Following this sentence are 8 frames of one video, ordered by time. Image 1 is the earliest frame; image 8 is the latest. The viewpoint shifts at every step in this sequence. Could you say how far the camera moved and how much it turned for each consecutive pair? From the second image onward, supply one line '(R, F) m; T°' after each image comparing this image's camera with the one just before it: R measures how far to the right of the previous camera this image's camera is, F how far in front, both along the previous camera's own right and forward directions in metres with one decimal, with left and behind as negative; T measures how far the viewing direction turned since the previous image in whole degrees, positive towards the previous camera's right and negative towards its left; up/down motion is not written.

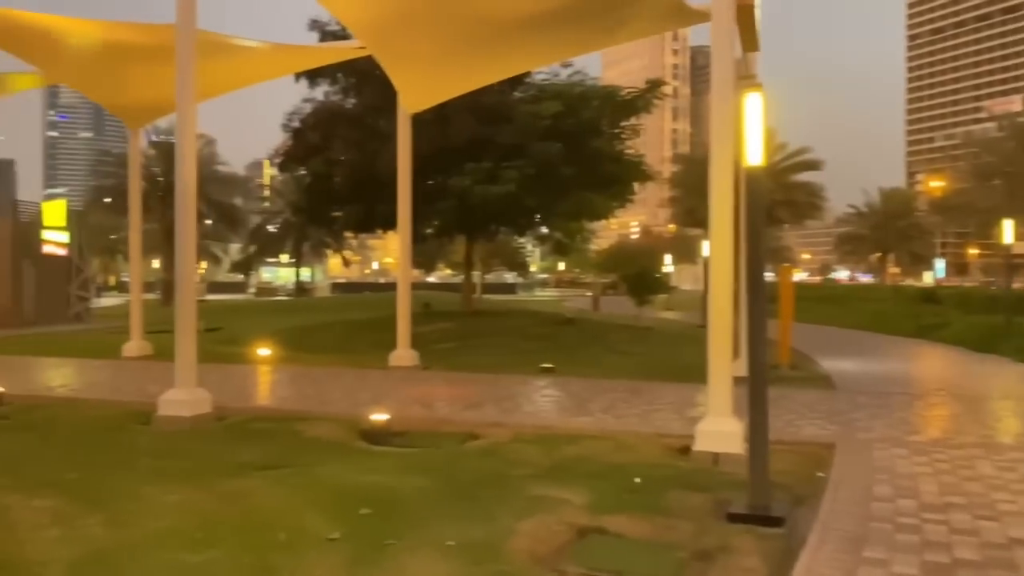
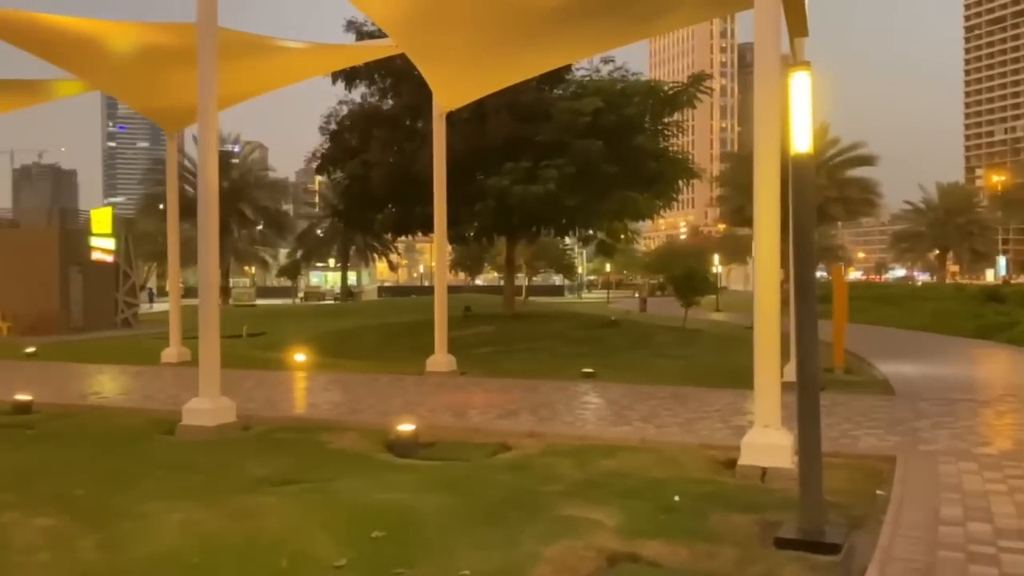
(+0.2, +0.6) m; -3°
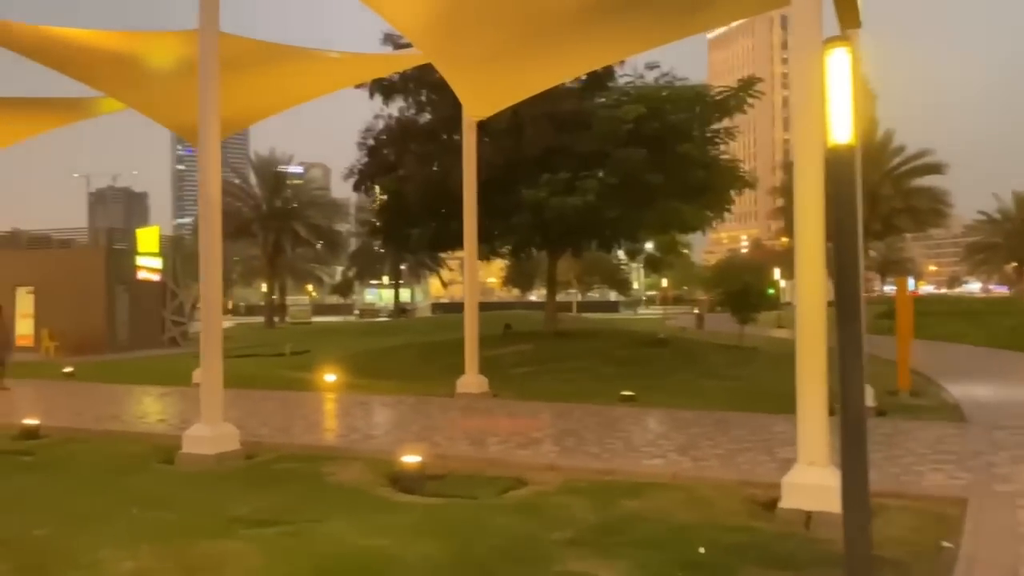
(+0.5, +0.9) m; -4°
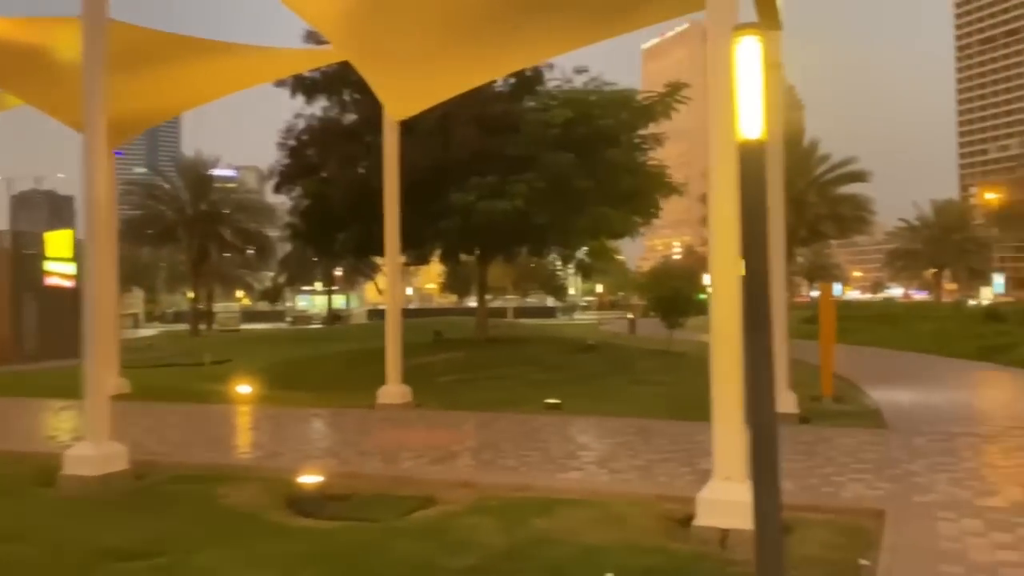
(+0.3, +0.5) m; +4°
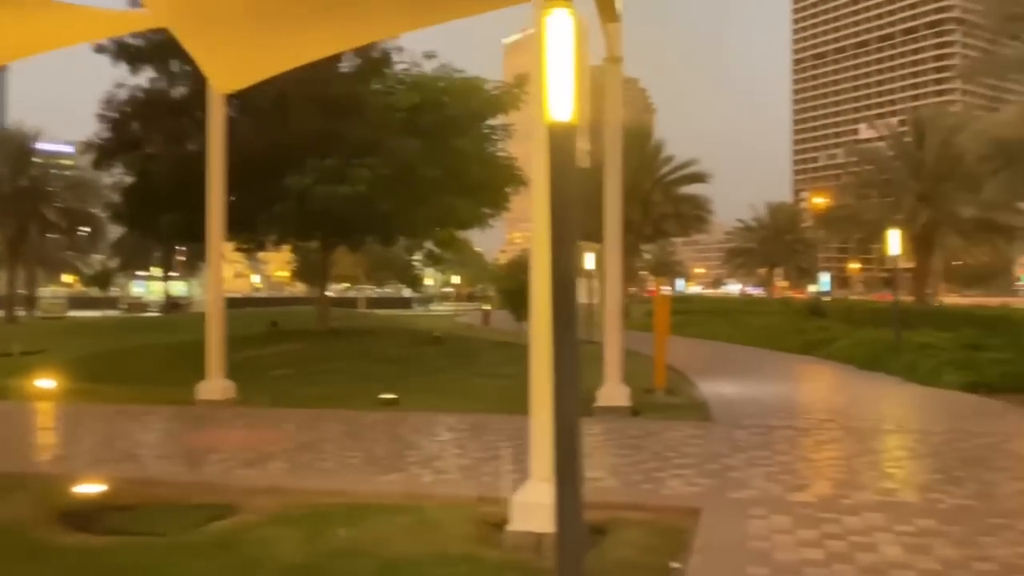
(+0.4, +0.5) m; +10°
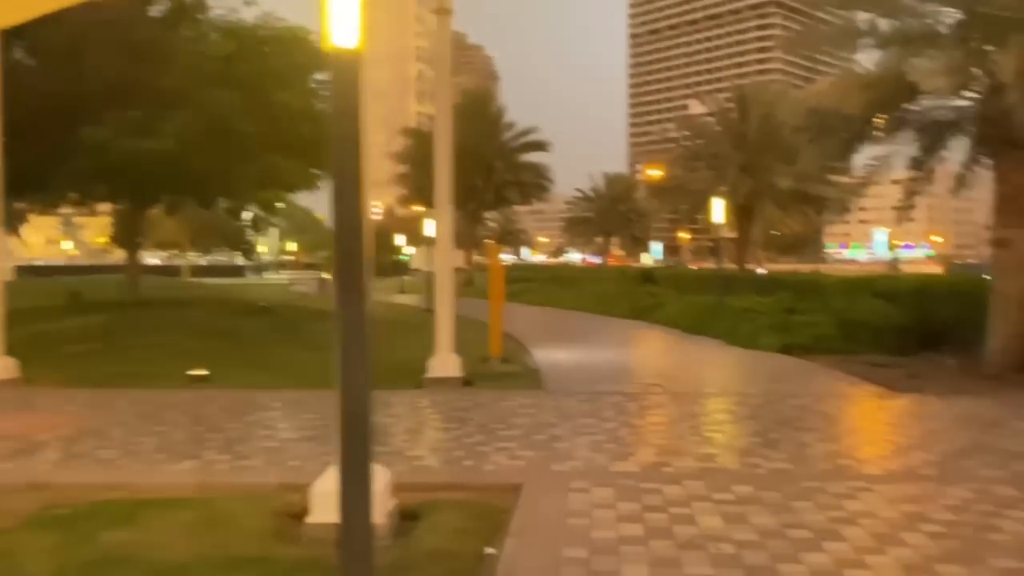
(+0.3, +0.6) m; +11°
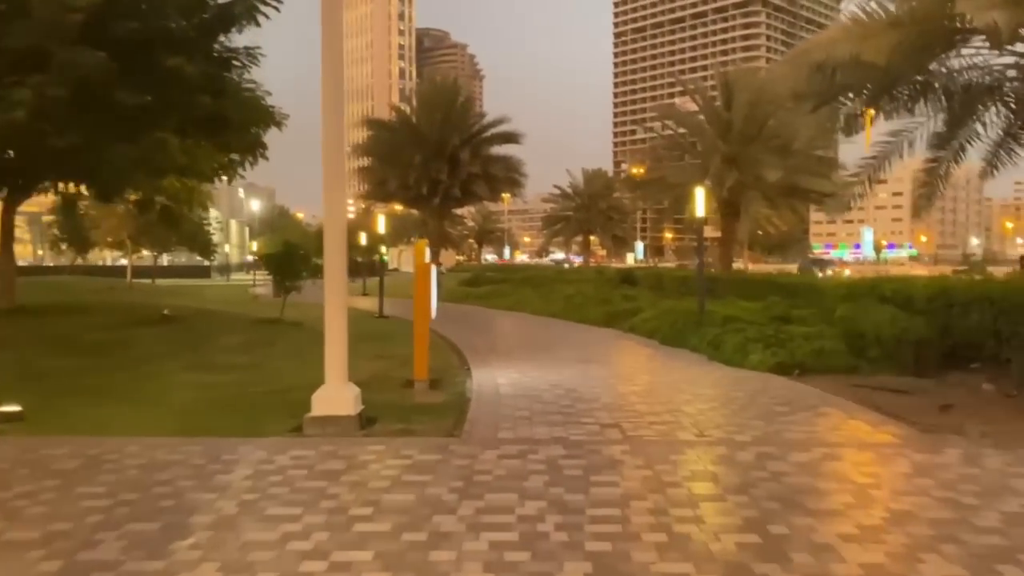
(+0.8, +3.1) m; +1°
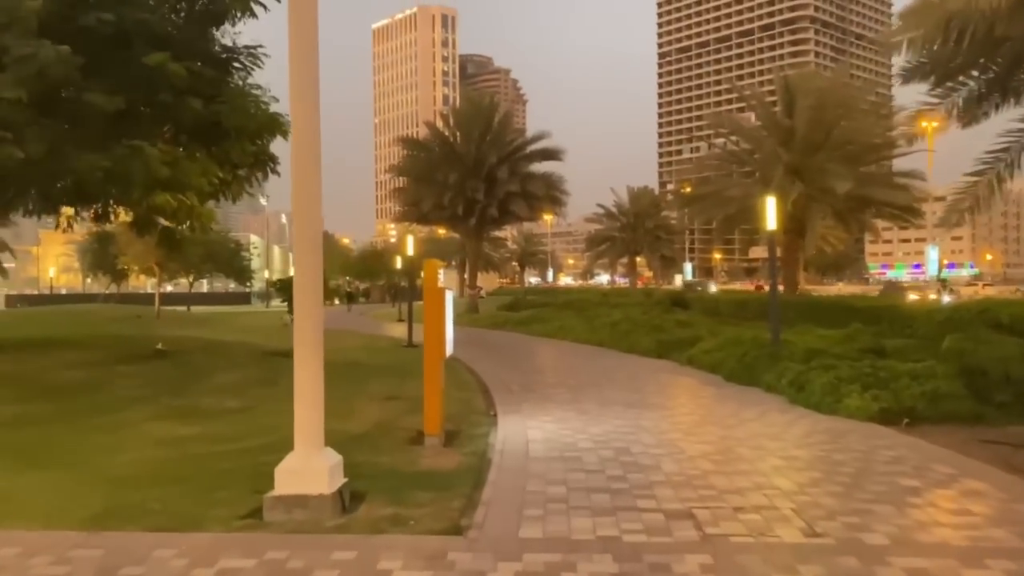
(+0.1, +2.4) m; -3°
